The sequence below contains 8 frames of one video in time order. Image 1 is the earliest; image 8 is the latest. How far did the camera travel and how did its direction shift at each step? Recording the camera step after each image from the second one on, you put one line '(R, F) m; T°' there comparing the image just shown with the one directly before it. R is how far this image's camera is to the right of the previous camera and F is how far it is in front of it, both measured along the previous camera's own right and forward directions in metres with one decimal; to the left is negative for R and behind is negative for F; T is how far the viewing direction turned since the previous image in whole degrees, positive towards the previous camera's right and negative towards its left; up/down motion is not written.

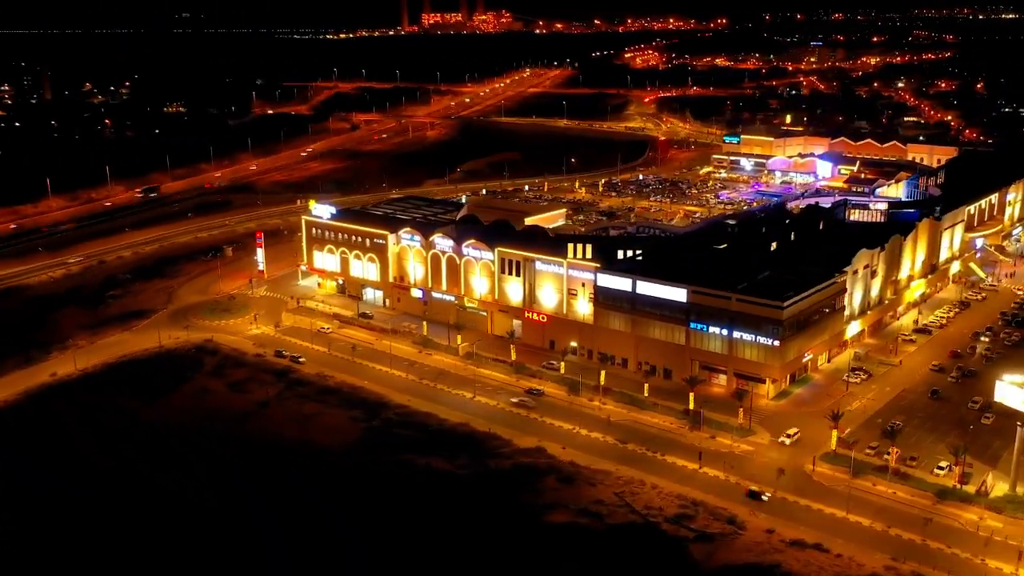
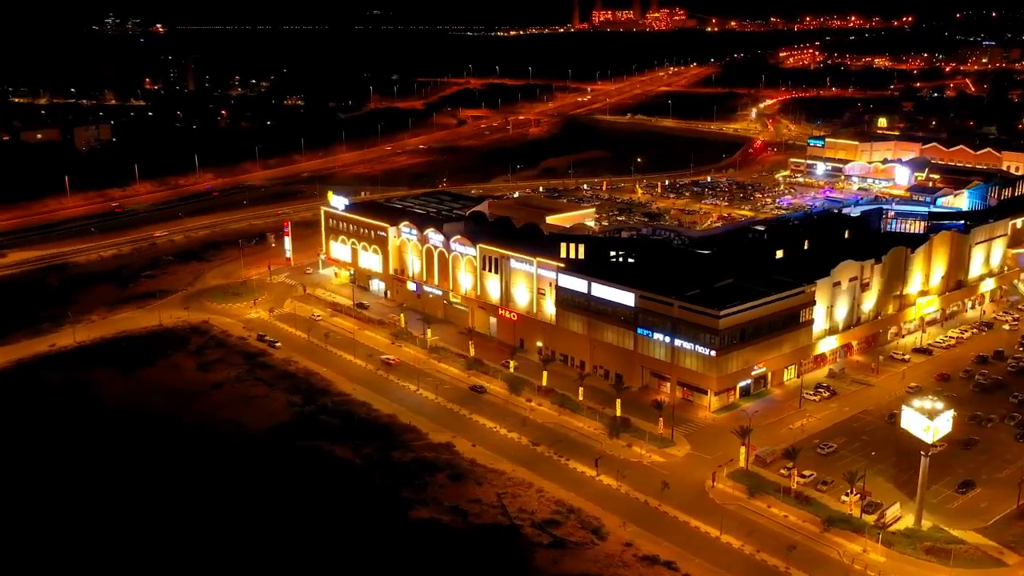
(+9.3, +0.7) m; -10°
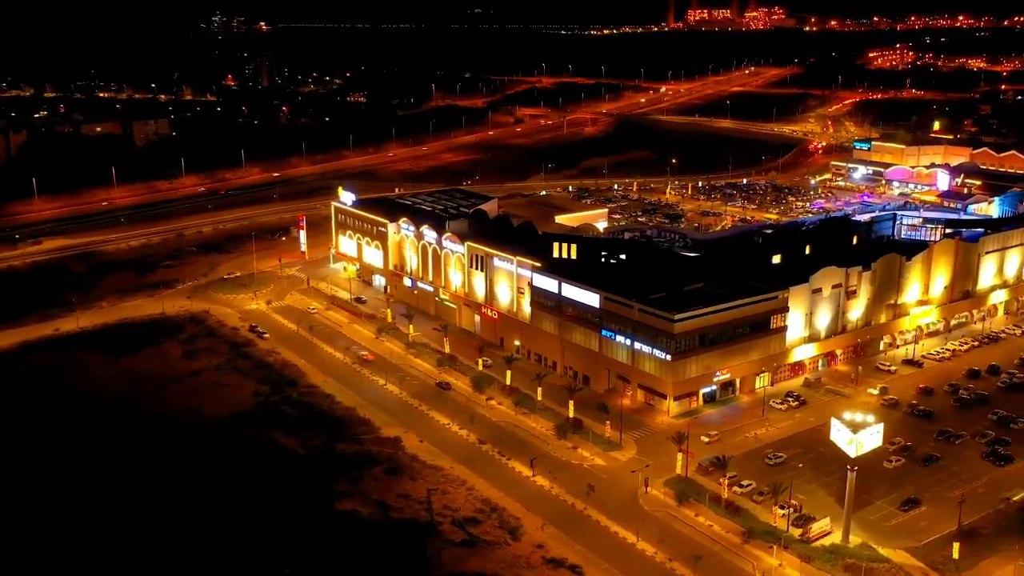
(+5.3, +0.2) m; -5°
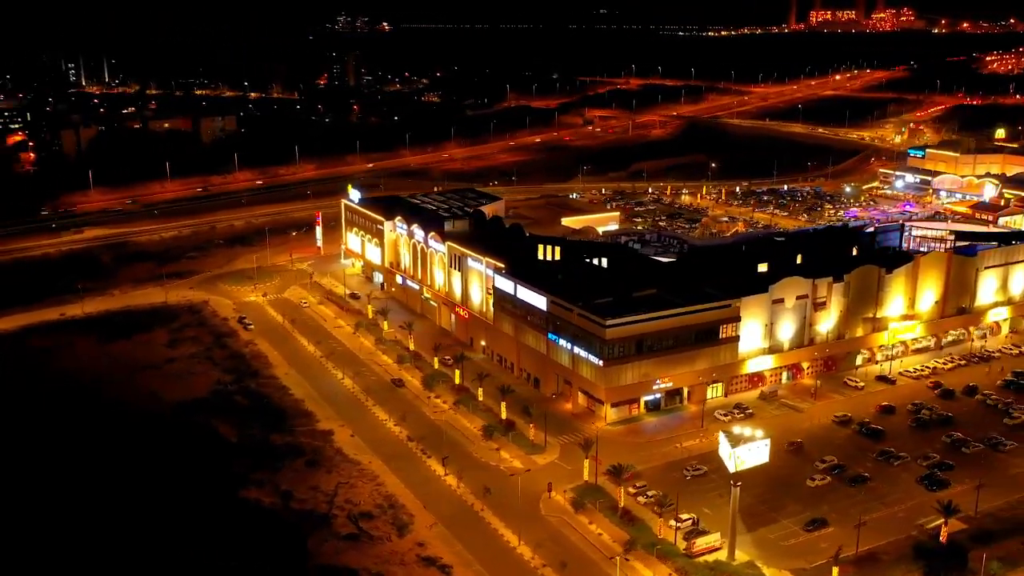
(+6.9, +0.2) m; -7°
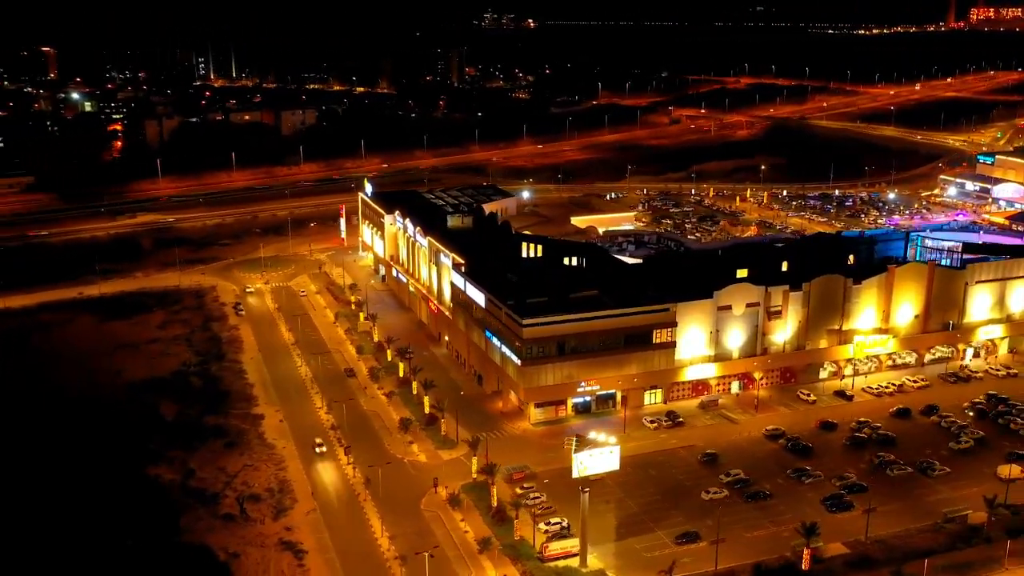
(+8.2, +0.4) m; -8°
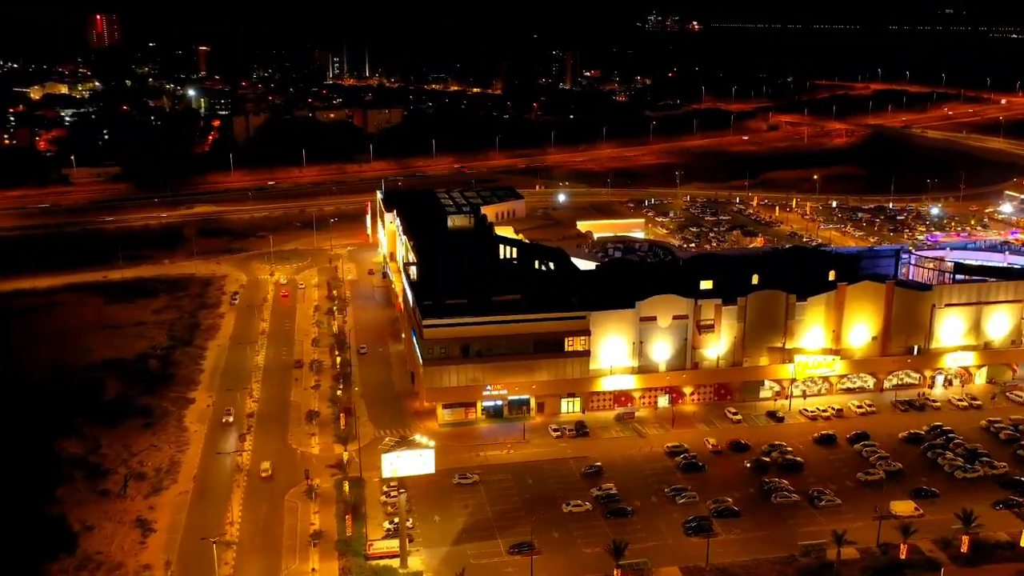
(+9.5, +0.8) m; -9°
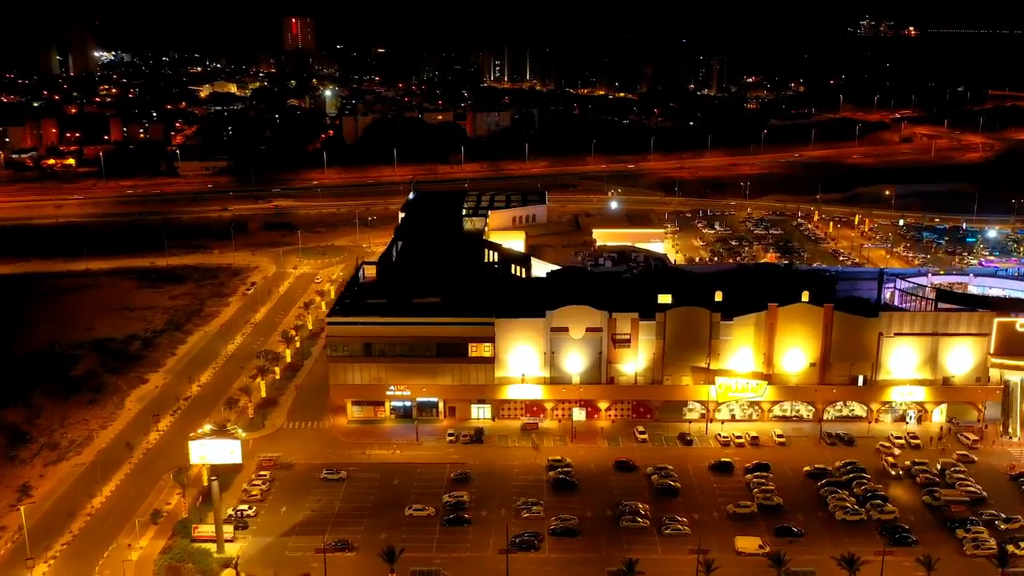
(+11.0, +1.1) m; -11°
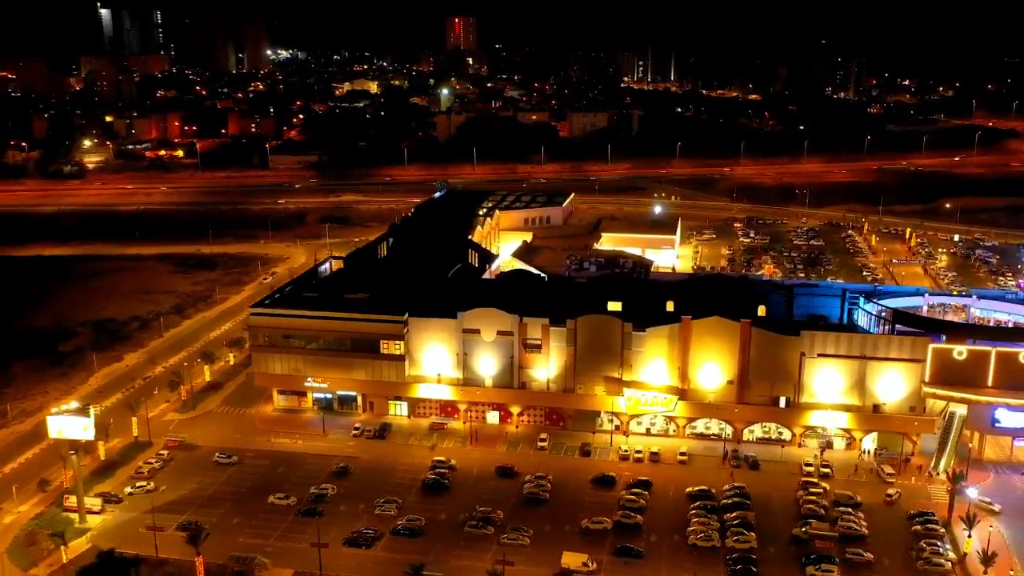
(+10.1, +1.0) m; -10°
